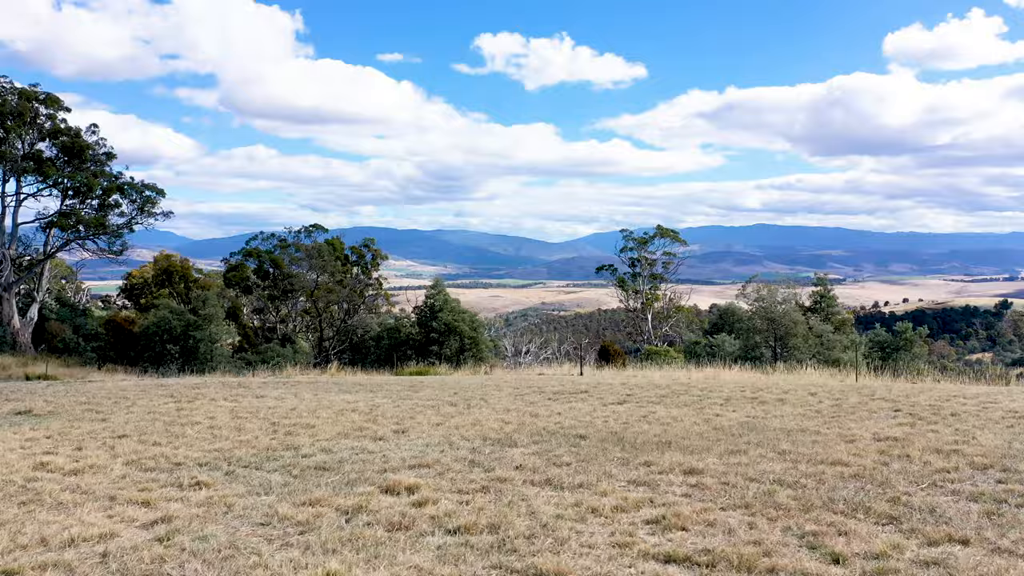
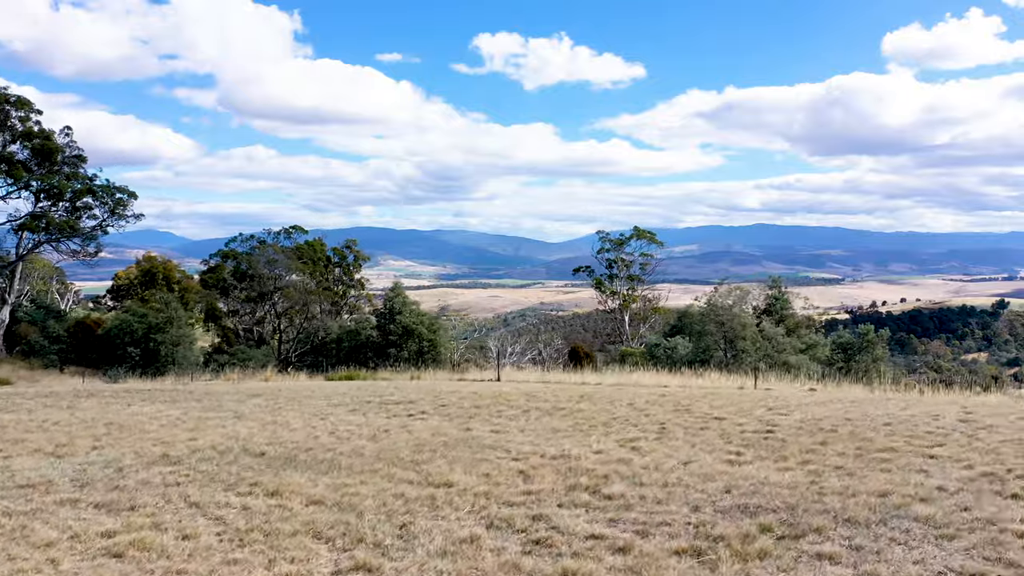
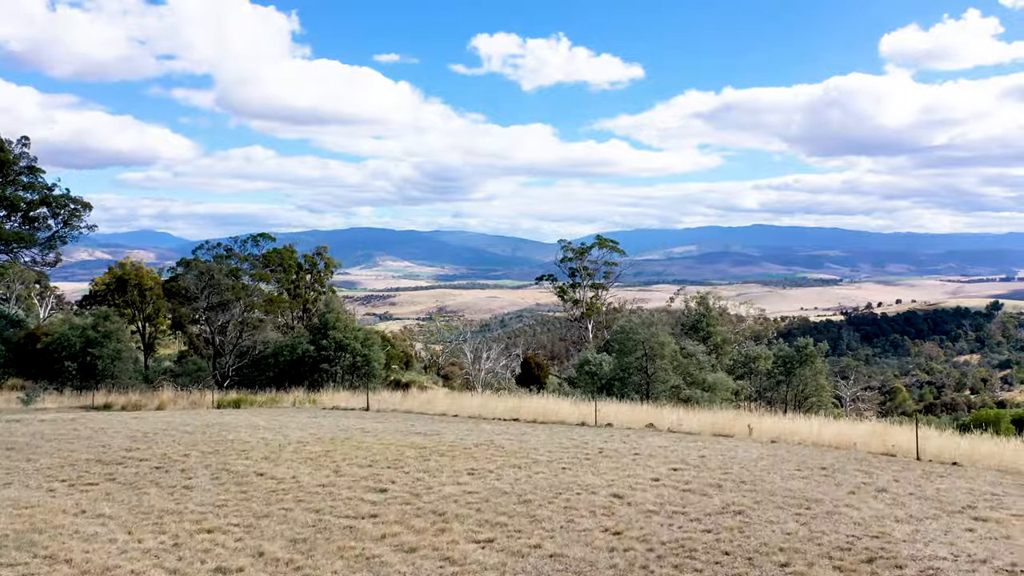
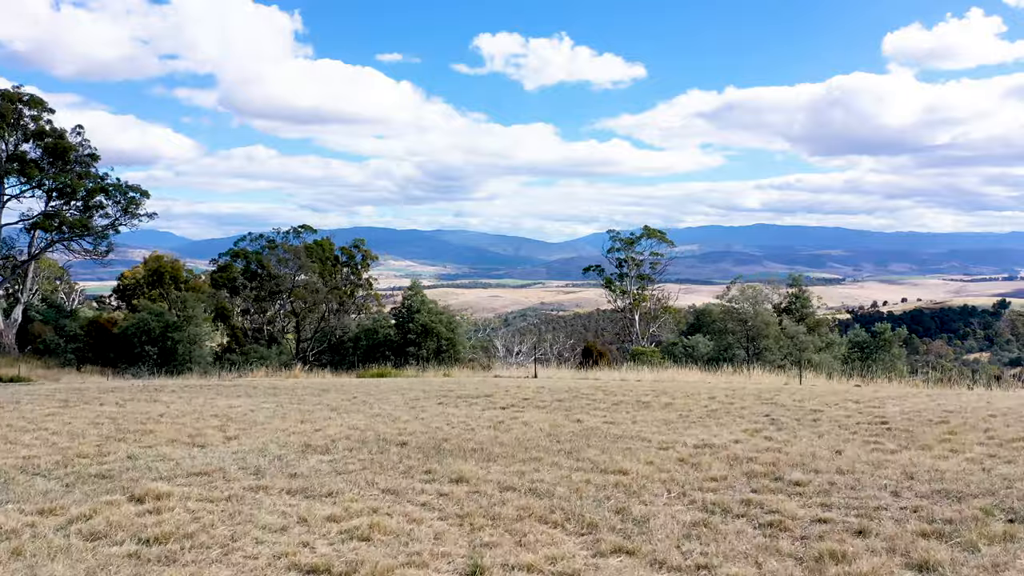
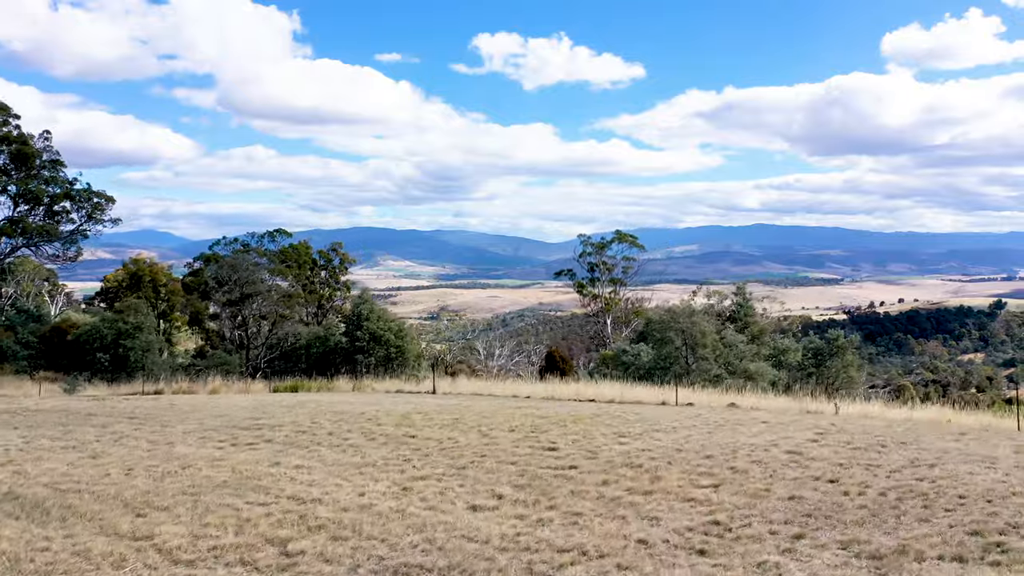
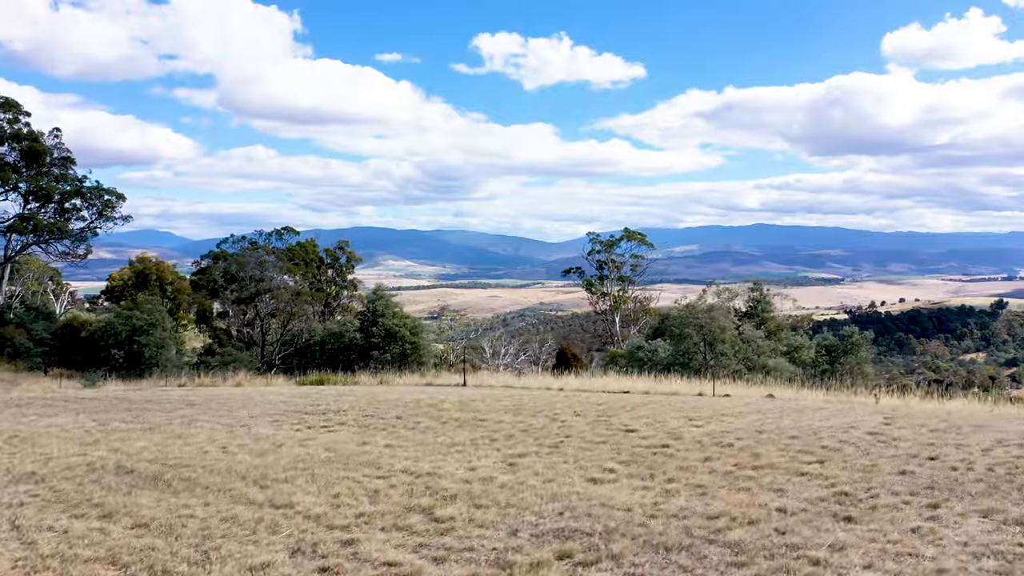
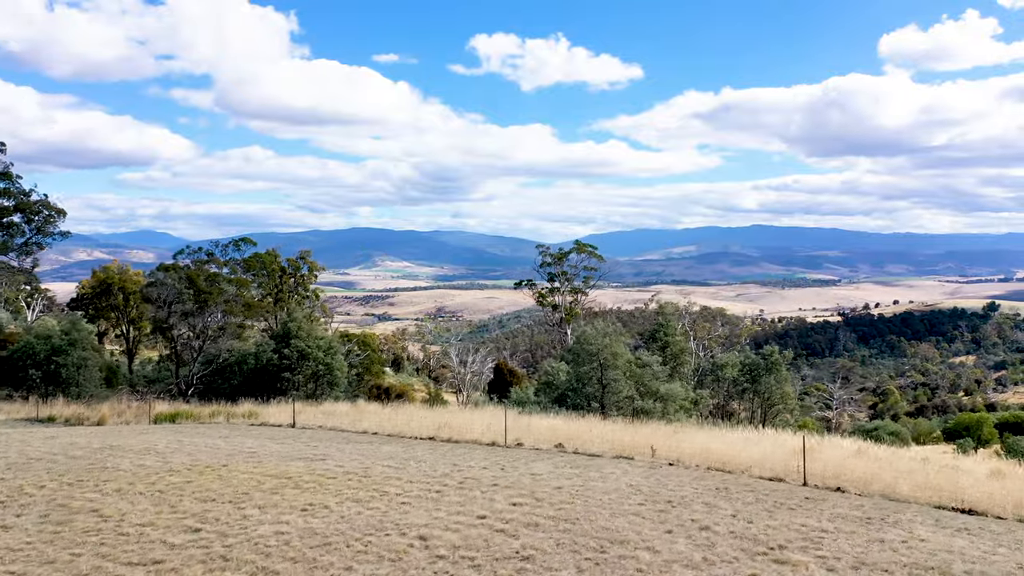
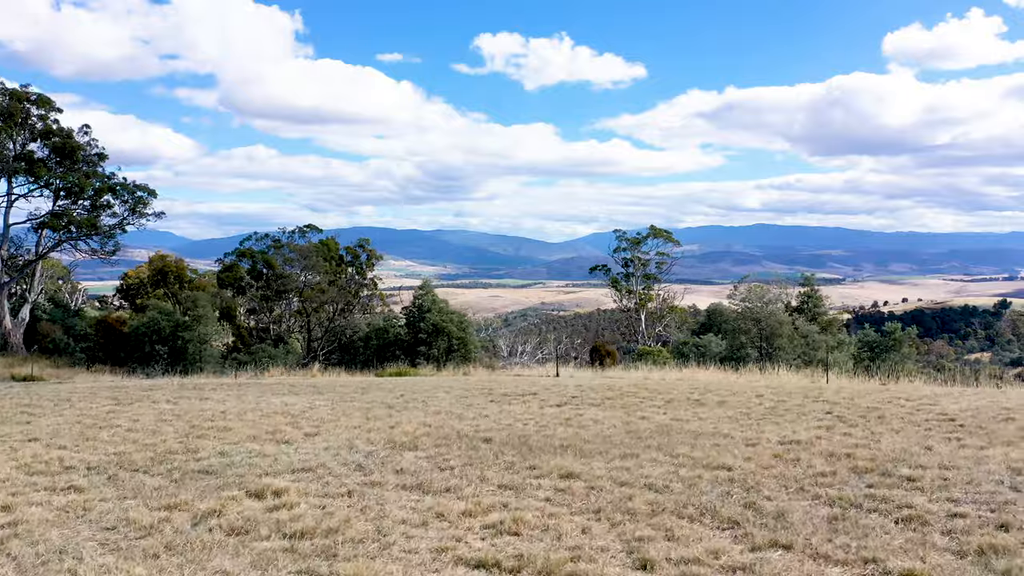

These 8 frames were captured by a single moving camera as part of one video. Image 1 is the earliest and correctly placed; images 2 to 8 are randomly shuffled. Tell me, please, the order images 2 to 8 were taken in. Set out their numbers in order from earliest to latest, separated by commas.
8, 4, 2, 6, 5, 3, 7
